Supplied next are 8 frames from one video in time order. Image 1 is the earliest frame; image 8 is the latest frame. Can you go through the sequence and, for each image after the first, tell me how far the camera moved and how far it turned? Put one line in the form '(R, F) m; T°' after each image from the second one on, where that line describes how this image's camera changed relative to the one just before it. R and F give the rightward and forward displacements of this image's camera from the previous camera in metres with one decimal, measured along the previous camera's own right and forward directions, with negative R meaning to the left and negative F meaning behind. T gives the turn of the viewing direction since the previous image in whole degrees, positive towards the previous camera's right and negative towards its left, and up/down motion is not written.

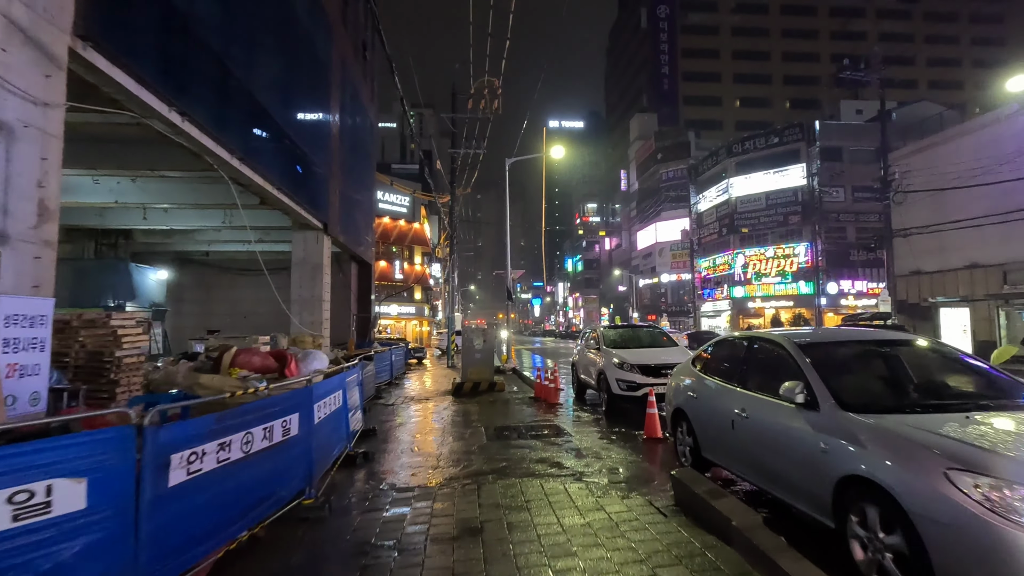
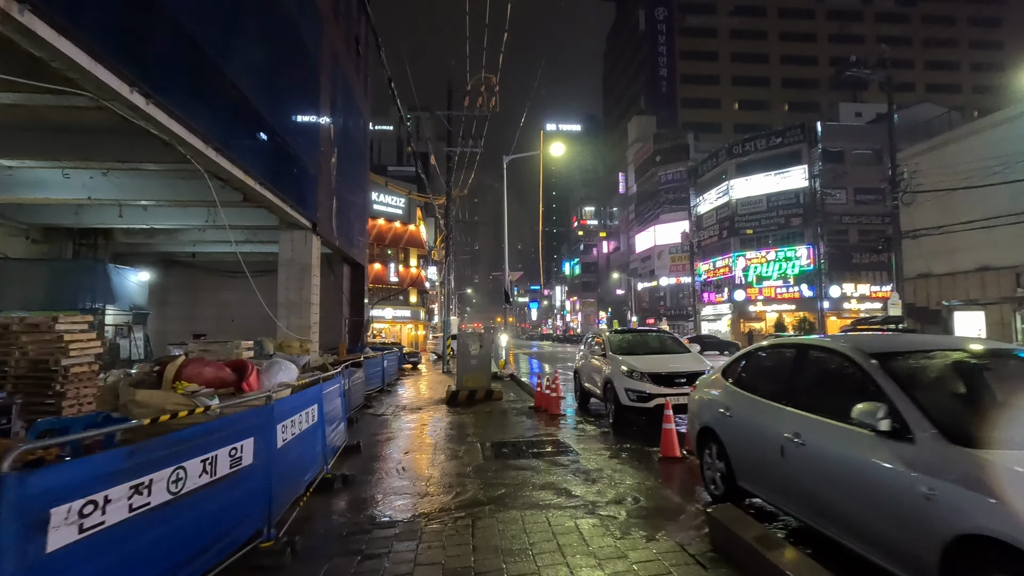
(0.0, +0.7) m; 0°
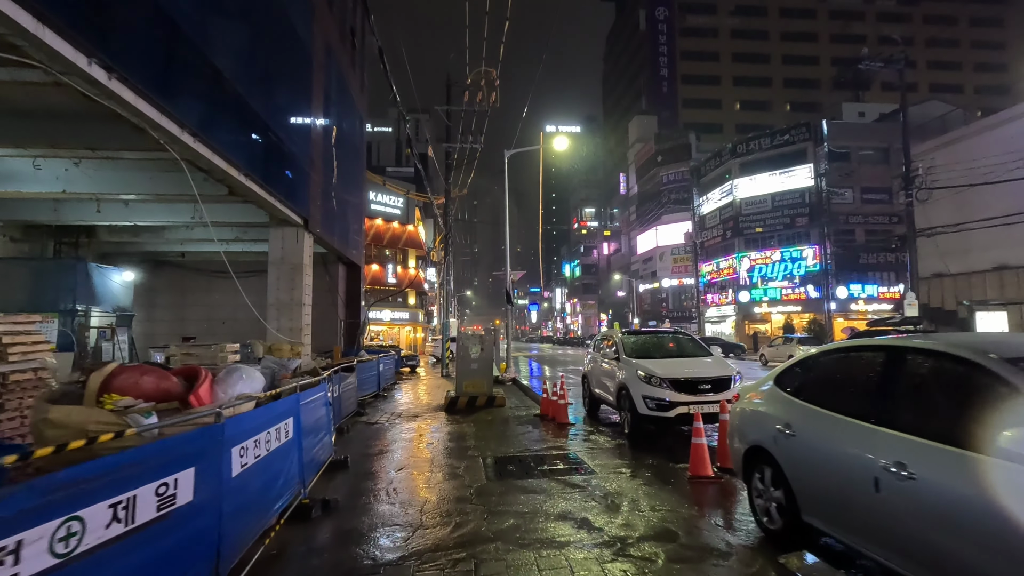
(-0.1, +0.8) m; 0°
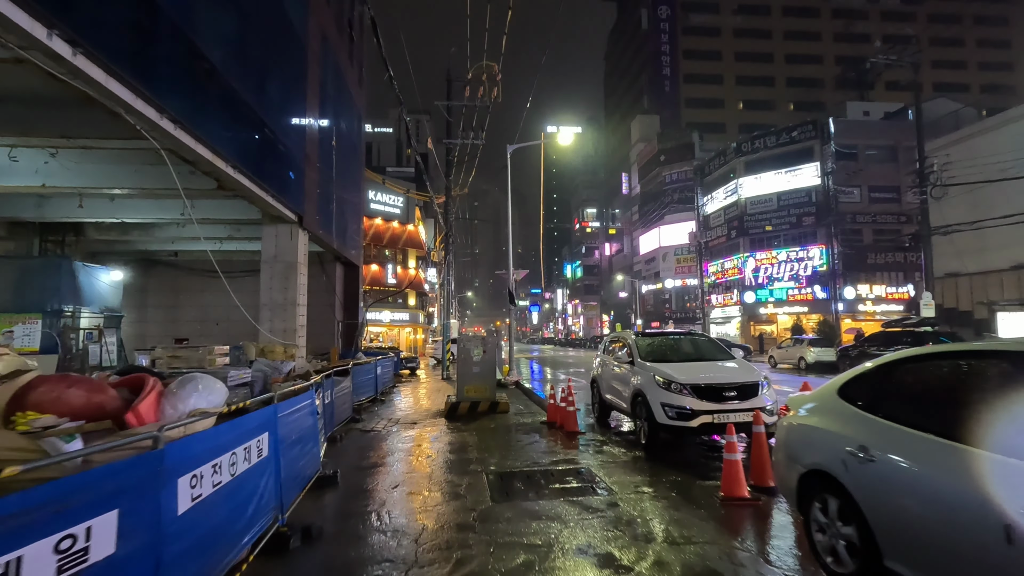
(-0.1, +0.6) m; 0°
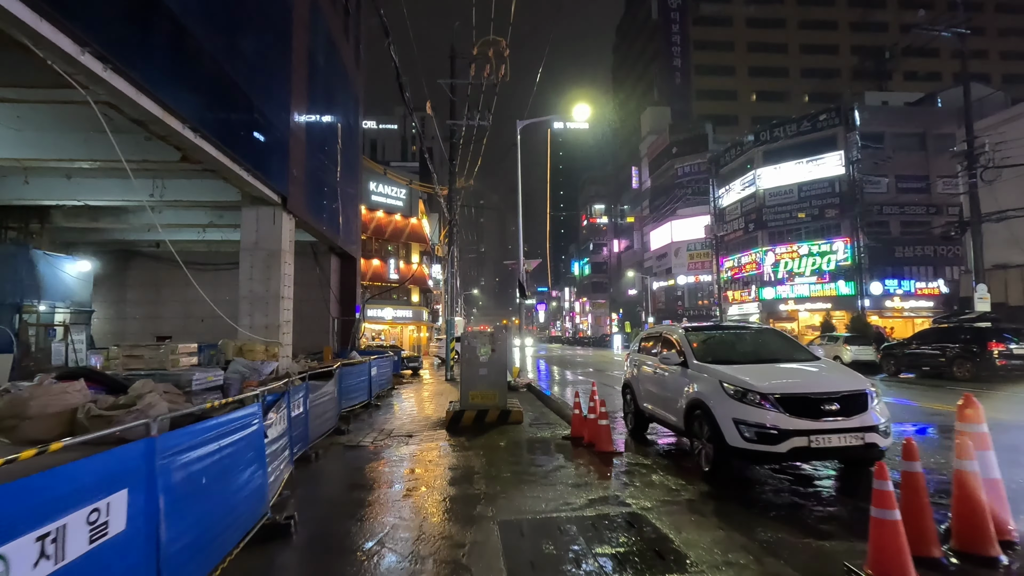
(-0.1, +1.7) m; -1°
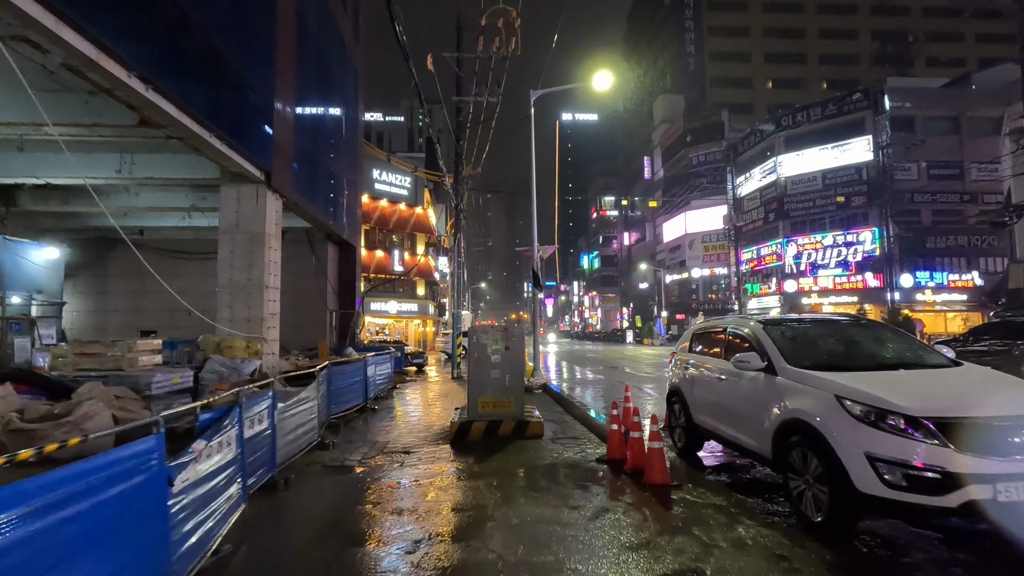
(-0.1, +1.5) m; -1°
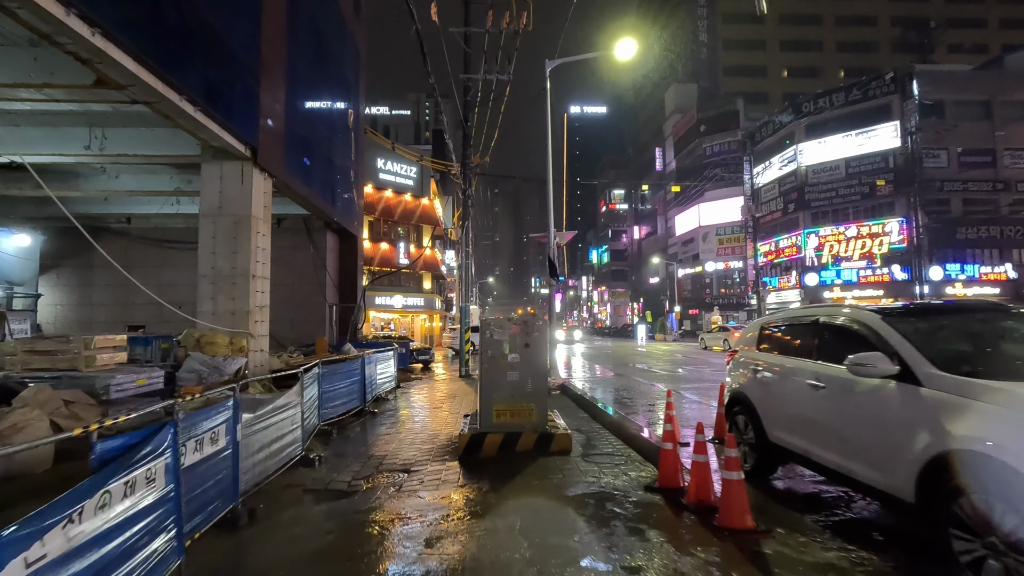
(-0.2, +1.2) m; -1°
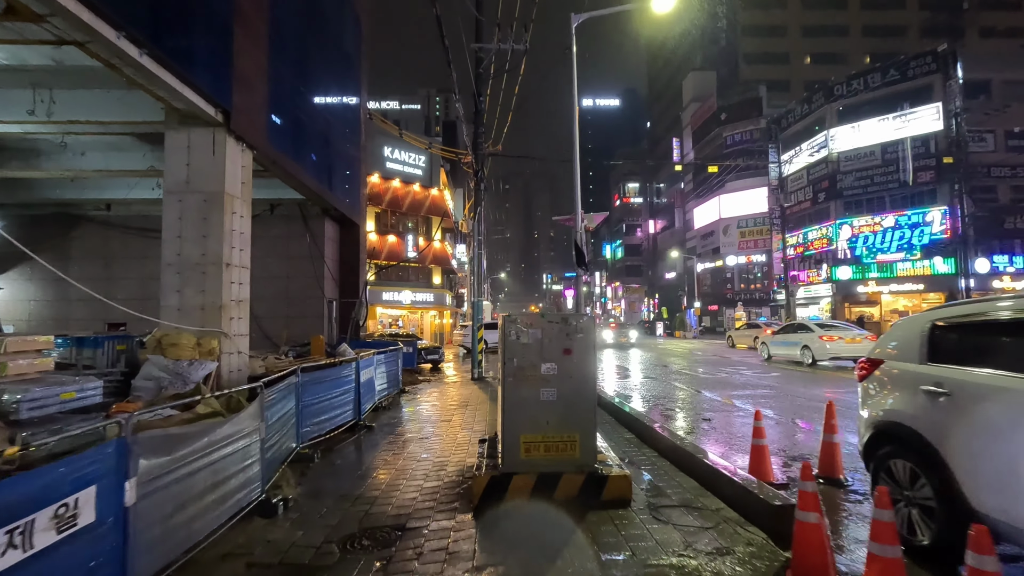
(-0.2, +1.6) m; -1°
